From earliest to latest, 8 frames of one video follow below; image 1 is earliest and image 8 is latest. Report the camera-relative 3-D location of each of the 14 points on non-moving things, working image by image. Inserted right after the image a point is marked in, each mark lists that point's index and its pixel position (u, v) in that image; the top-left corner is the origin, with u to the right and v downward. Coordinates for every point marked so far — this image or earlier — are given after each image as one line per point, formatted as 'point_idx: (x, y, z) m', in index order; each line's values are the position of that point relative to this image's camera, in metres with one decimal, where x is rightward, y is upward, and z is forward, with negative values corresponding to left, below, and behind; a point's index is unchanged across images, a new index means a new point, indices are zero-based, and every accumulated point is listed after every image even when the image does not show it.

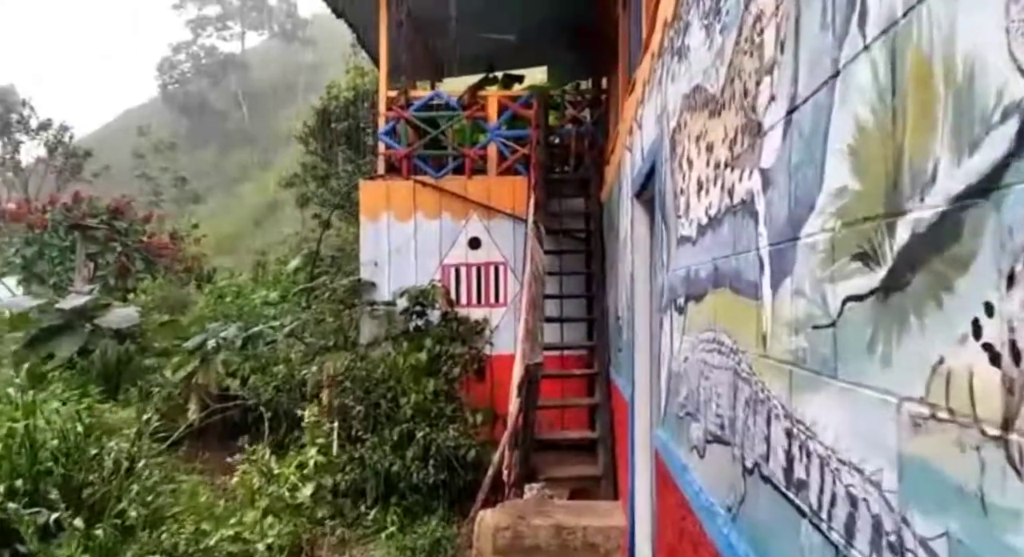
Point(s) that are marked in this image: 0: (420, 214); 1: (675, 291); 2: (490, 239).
0: (-0.8, +0.6, +7.1) m
1: (+0.5, 0.0, +2.3) m
2: (-0.2, +0.4, +7.1) m
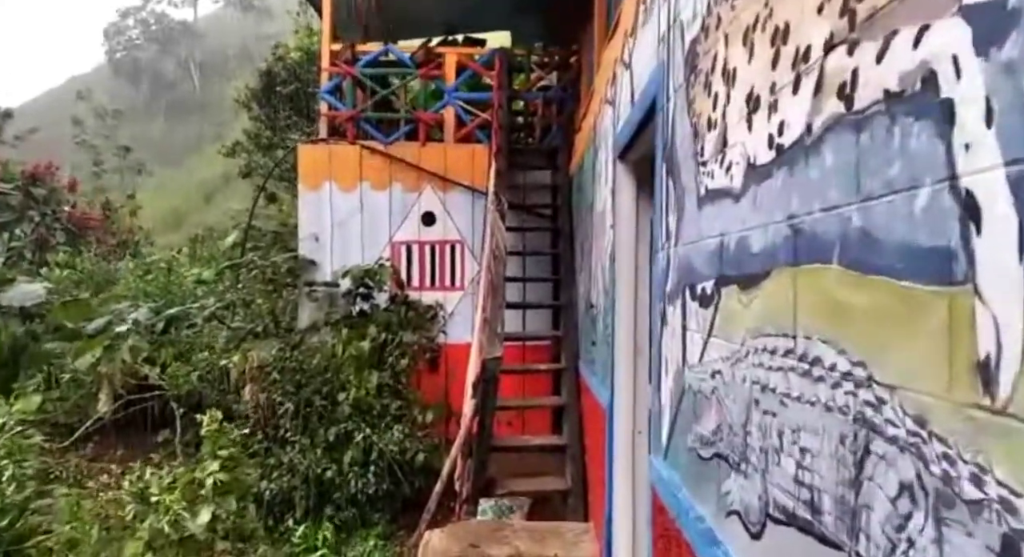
0: (-1.2, +0.8, +6.3) m
1: (+0.4, 0.0, +1.6) m
2: (-0.6, +0.5, +6.4) m
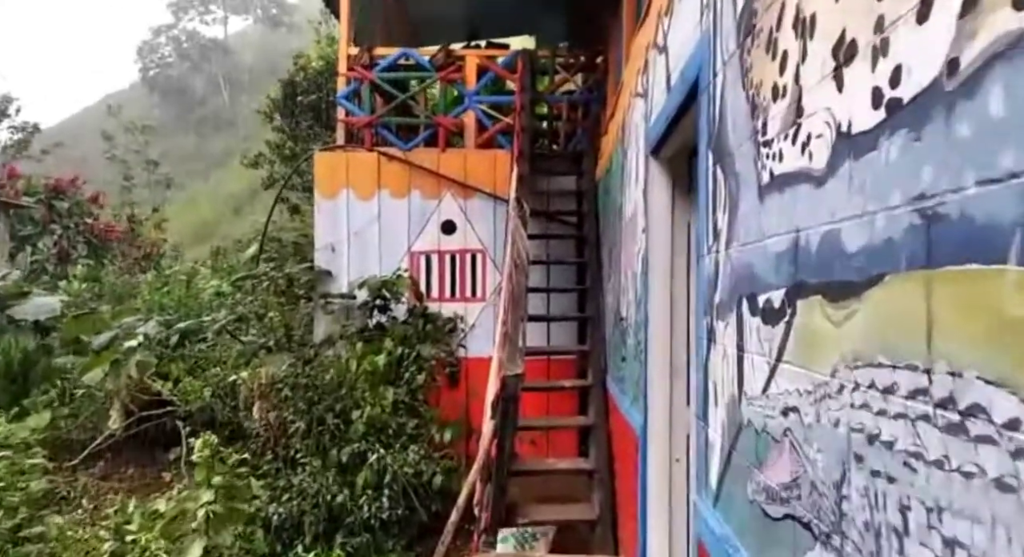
0: (-1.0, +0.7, +6.1) m
1: (+0.4, 0.0, +1.3) m
2: (-0.4, +0.4, +6.1) m
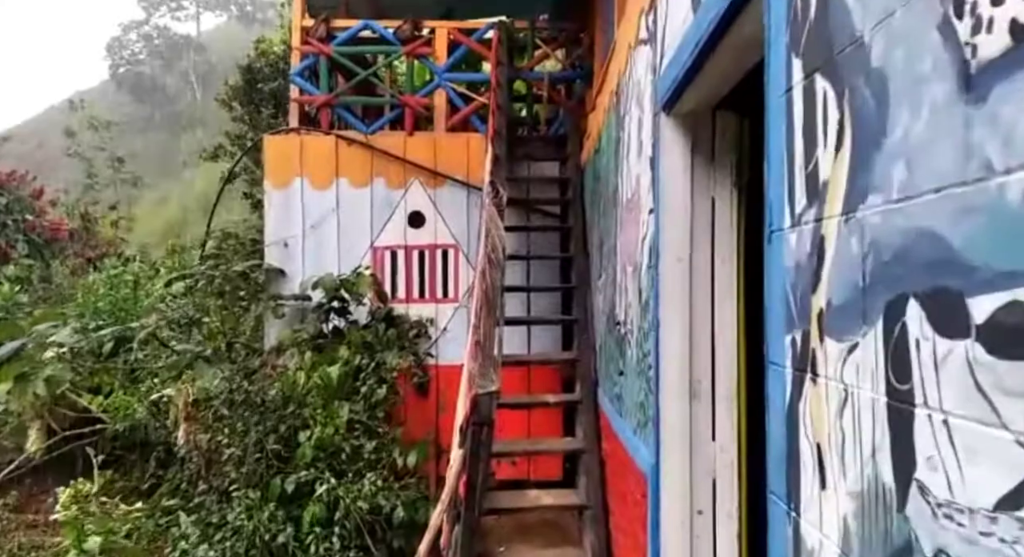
0: (-1.2, +0.7, +5.4) m
1: (+0.4, 0.0, +0.6) m
2: (-0.5, +0.5, +5.4) m
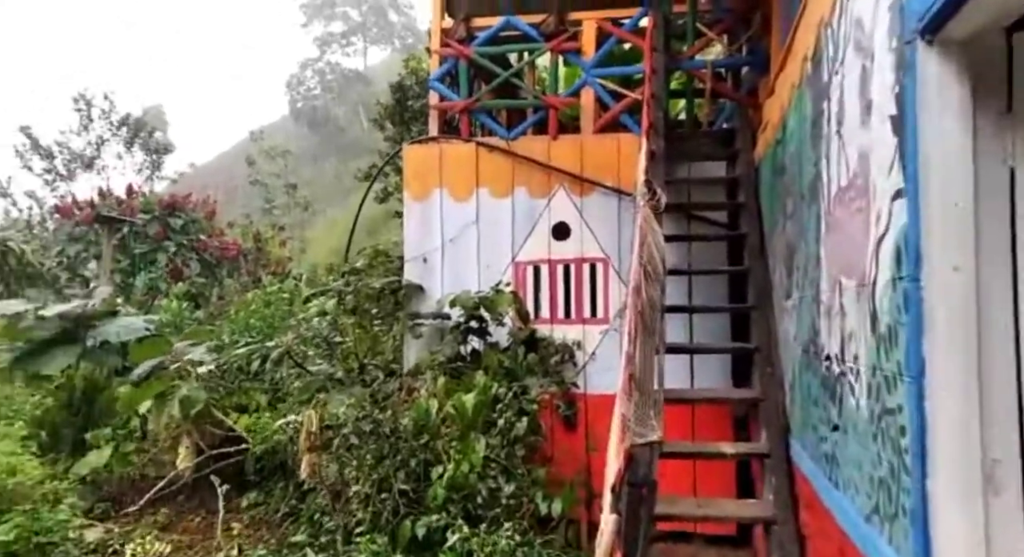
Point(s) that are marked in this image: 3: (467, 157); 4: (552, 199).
0: (-0.2, +0.6, +4.9) m
1: (+0.4, 0.0, -0.1) m
2: (+0.4, +0.3, +4.8) m
3: (-0.3, +0.8, +4.9) m
4: (+0.3, +0.5, +4.8) m
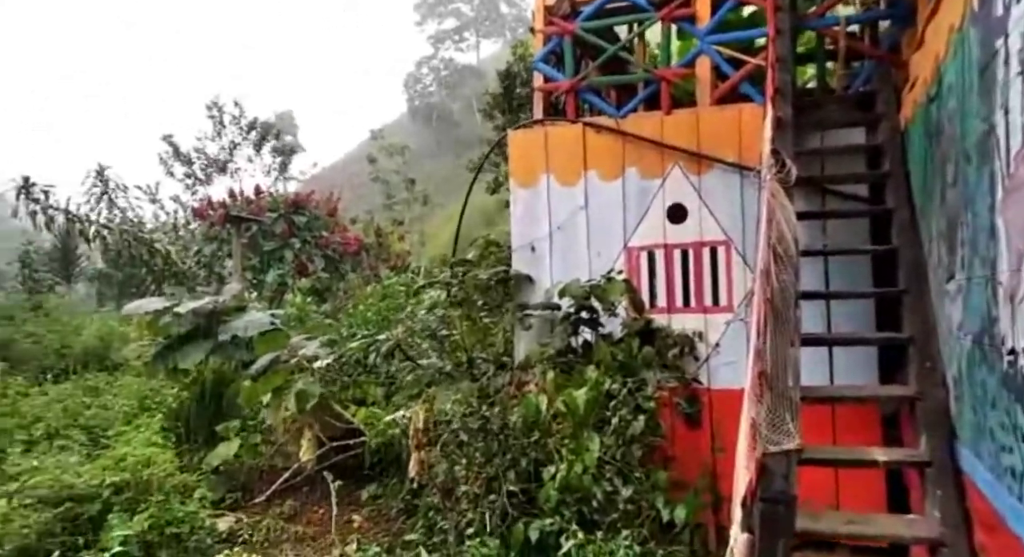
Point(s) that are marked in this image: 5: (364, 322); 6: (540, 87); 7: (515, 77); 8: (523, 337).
0: (+0.5, +0.6, +4.6) m
1: (+0.3, 0.0, -0.4) m
2: (+1.1, +0.4, +4.4) m
3: (+0.4, +0.9, +4.6) m
4: (+0.9, +0.6, +4.5) m
5: (-1.4, -0.4, +7.0) m
6: (+0.2, +1.3, +5.0) m
7: (0.0, +2.6, +9.8) m
8: (+0.1, -0.4, +4.6) m
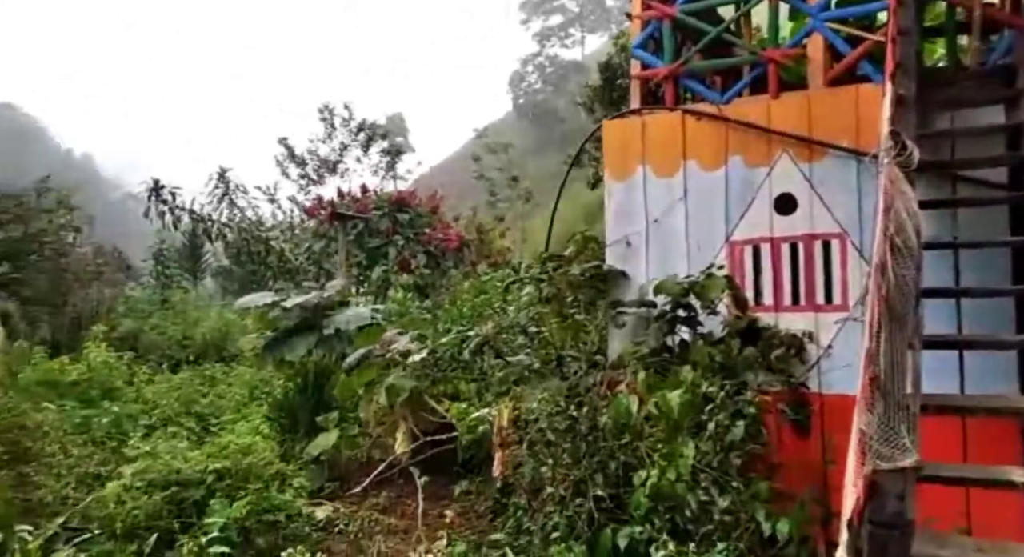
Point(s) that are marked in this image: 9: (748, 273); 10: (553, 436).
0: (+1.0, +0.7, +4.4) m
1: (+0.2, 0.0, -0.5) m
2: (+1.6, +0.5, +4.1) m
3: (+0.9, +0.9, +4.4) m
4: (+1.4, +0.6, +4.2) m
5: (-0.5, -0.3, +7.0) m
6: (+0.8, +1.3, +4.8) m
7: (+1.3, +2.6, +9.6) m
8: (+0.6, -0.3, +4.4) m
9: (+1.3, 0.0, +4.2) m
10: (+0.2, -0.8, +3.7) m
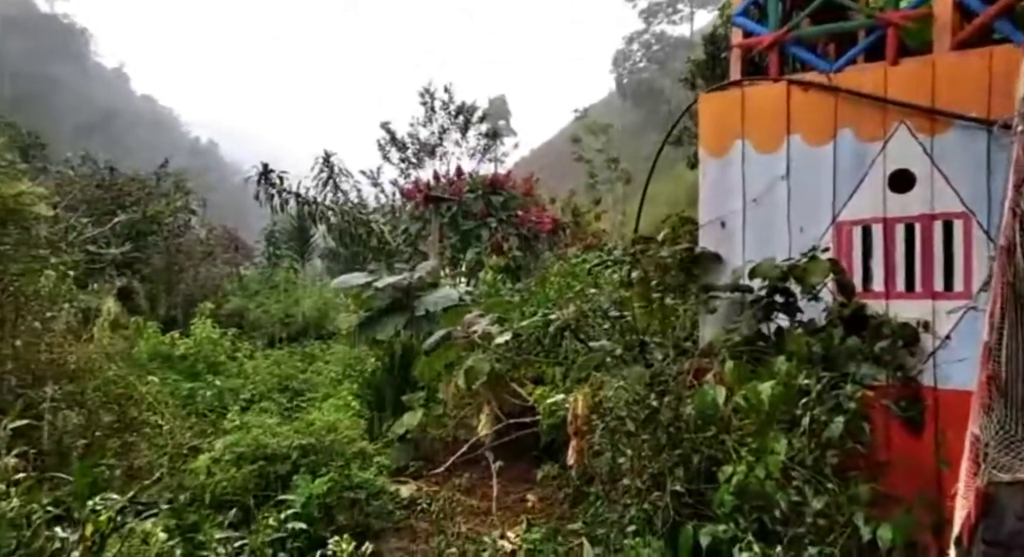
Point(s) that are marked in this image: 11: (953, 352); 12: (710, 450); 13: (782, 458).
0: (+1.5, +0.8, +4.0) m
1: (0.0, 0.0, -0.7) m
2: (+2.0, +0.5, +3.7) m
3: (+1.4, +1.0, +4.1) m
4: (+1.8, +0.7, +3.8) m
5: (+0.3, -0.2, +6.8) m
6: (+1.3, +1.4, +4.5) m
7: (+2.4, +2.8, +9.1) m
8: (+1.1, -0.2, +4.2) m
9: (+1.7, +0.1, +3.9) m
10: (+0.6, -0.7, +3.6) m
11: (+2.1, -0.3, +3.6) m
12: (+0.9, -0.7, +3.4) m
13: (+1.1, -0.7, +3.1) m
